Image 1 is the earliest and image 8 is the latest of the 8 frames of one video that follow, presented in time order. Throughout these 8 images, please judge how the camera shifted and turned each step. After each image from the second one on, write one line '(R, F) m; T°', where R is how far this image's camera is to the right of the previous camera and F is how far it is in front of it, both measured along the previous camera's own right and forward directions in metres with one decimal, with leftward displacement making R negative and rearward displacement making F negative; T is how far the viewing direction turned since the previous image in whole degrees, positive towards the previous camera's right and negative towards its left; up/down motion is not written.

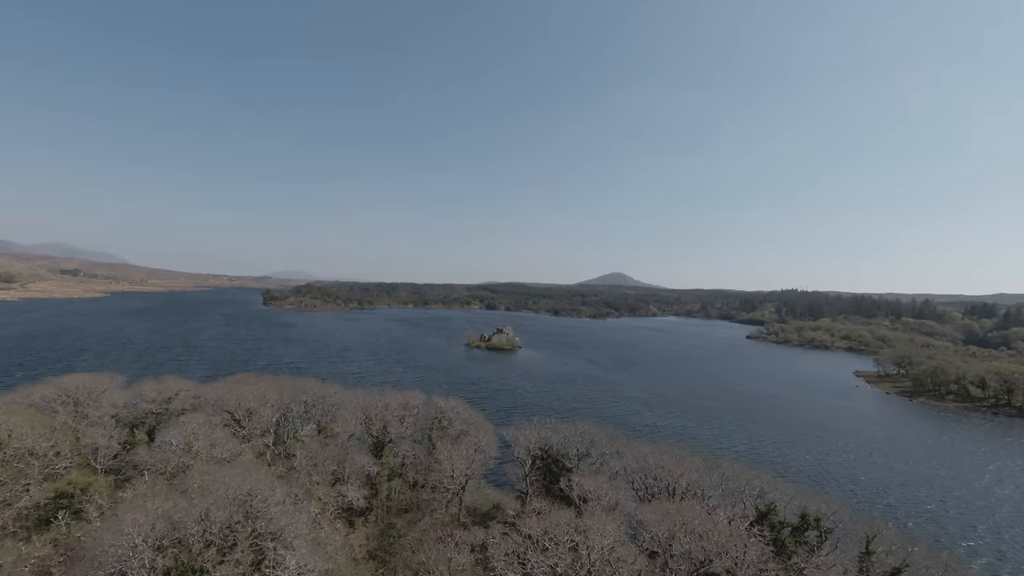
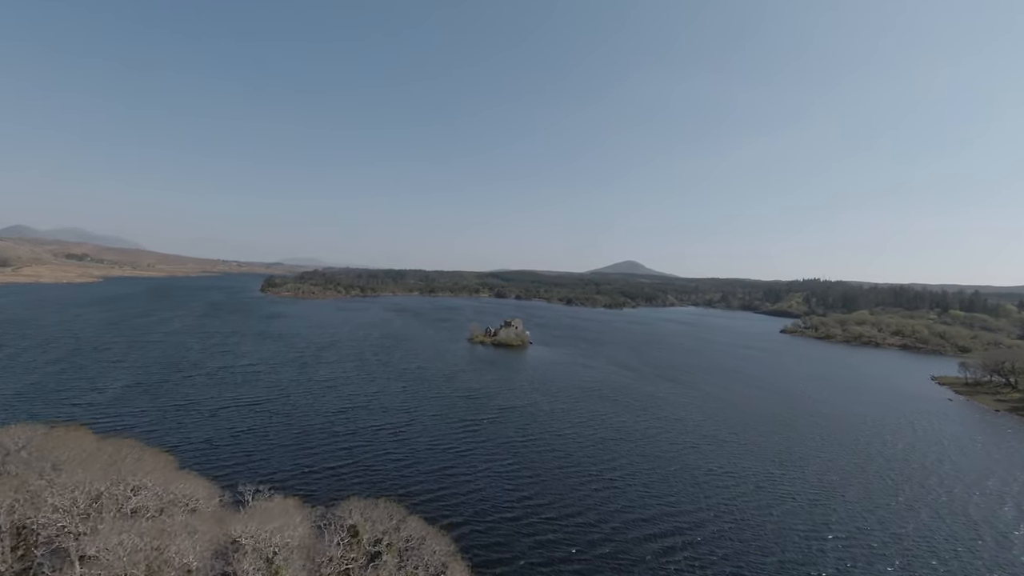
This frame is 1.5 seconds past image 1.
(+0.1, +15.4) m; -1°
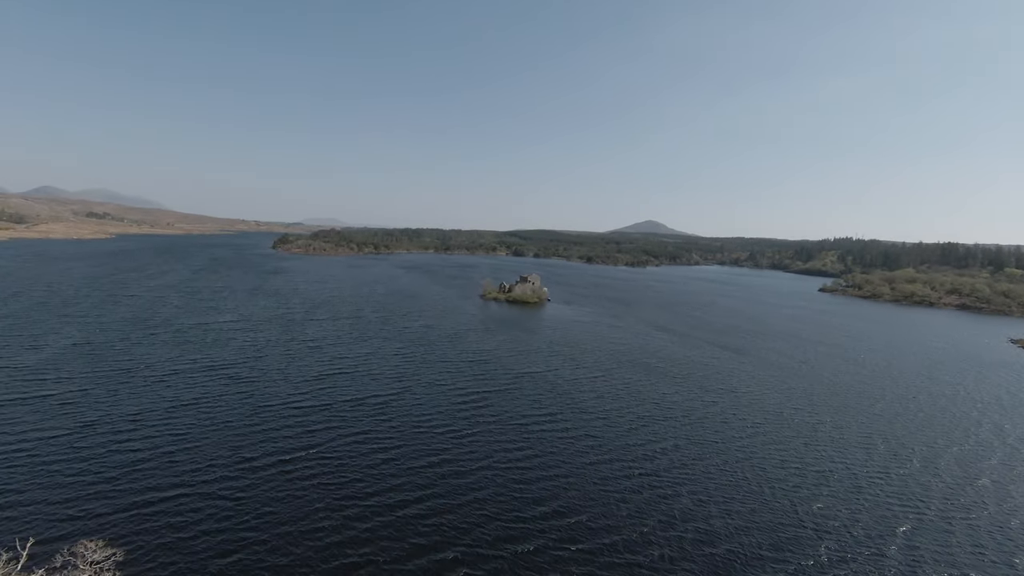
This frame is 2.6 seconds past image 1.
(+0.1, +9.4) m; -2°
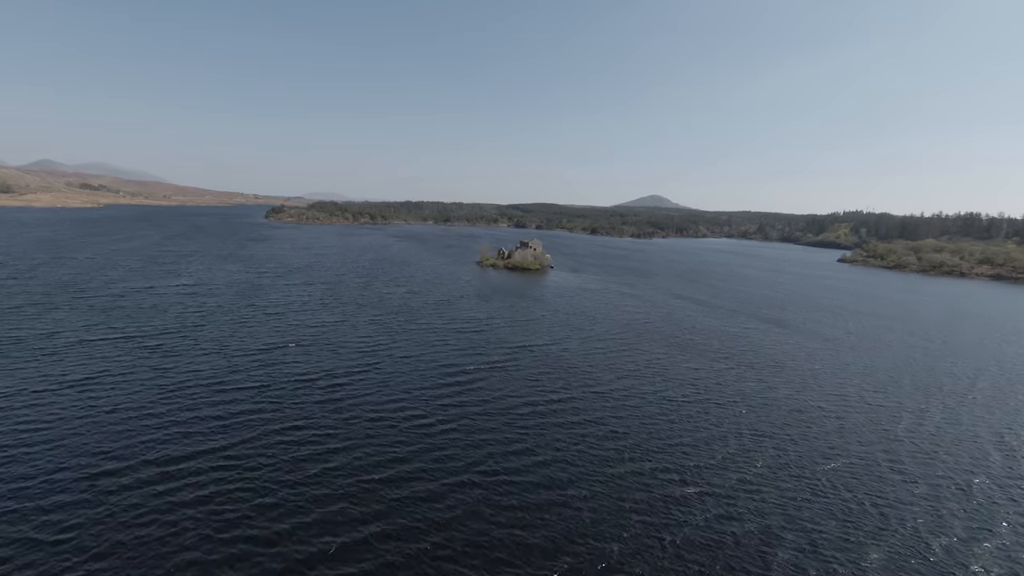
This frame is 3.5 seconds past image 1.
(+0.2, +7.9) m; 0°
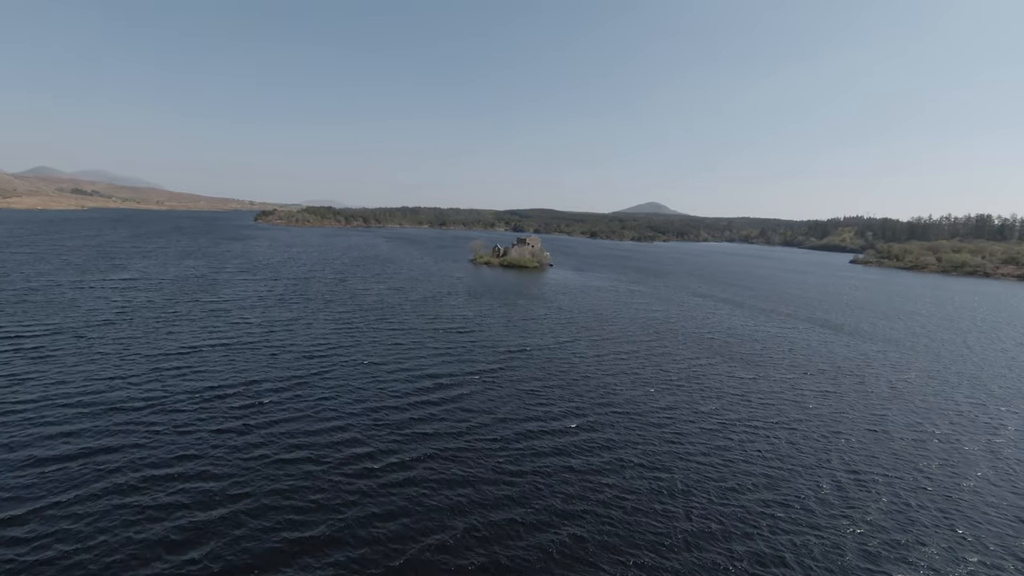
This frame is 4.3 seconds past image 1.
(+0.1, +7.1) m; 0°
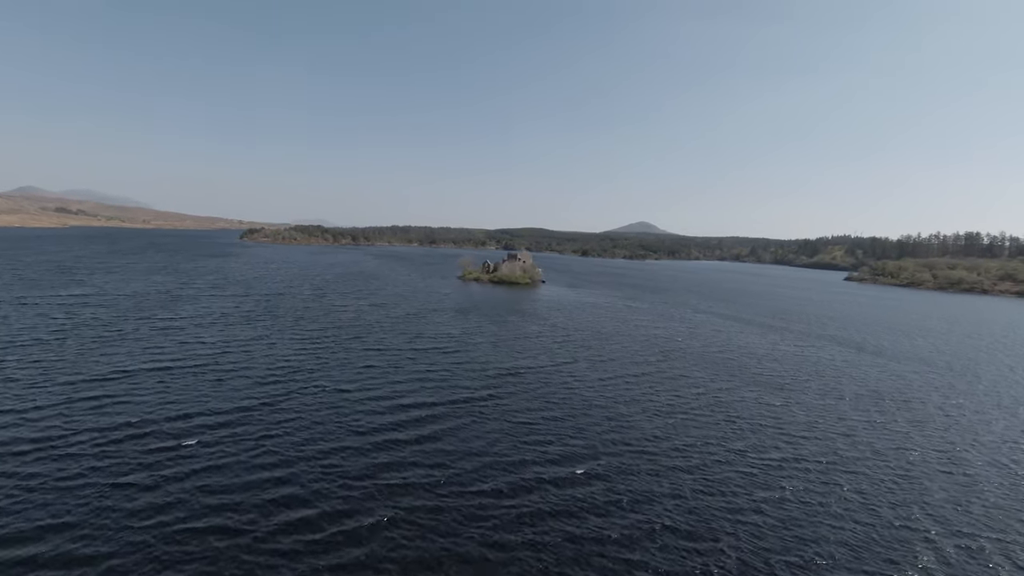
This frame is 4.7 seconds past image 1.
(0.0, +3.2) m; +1°
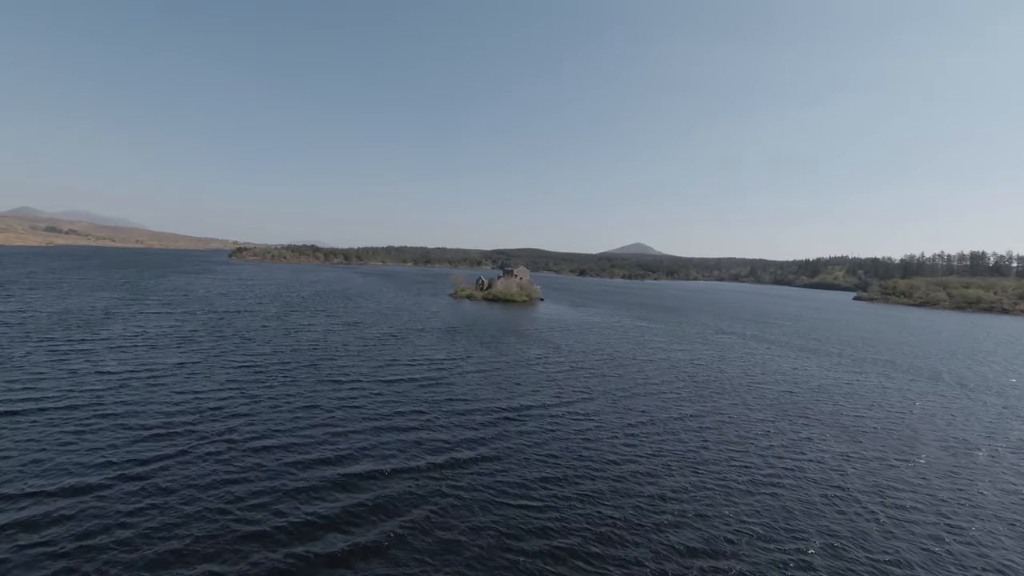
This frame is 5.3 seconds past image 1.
(-0.1, +5.8) m; 0°
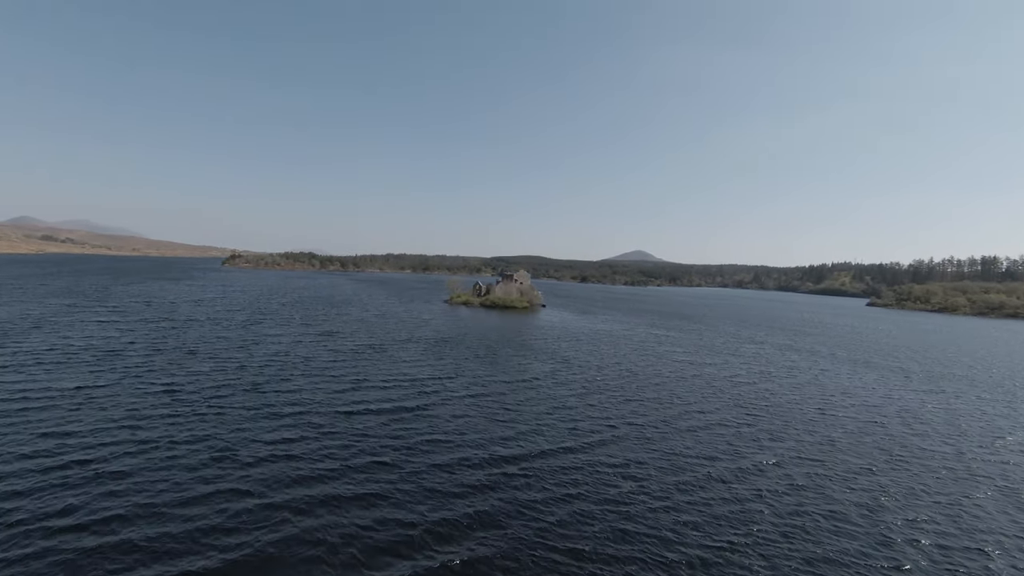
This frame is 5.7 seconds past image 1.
(-0.1, +4.9) m; 0°
